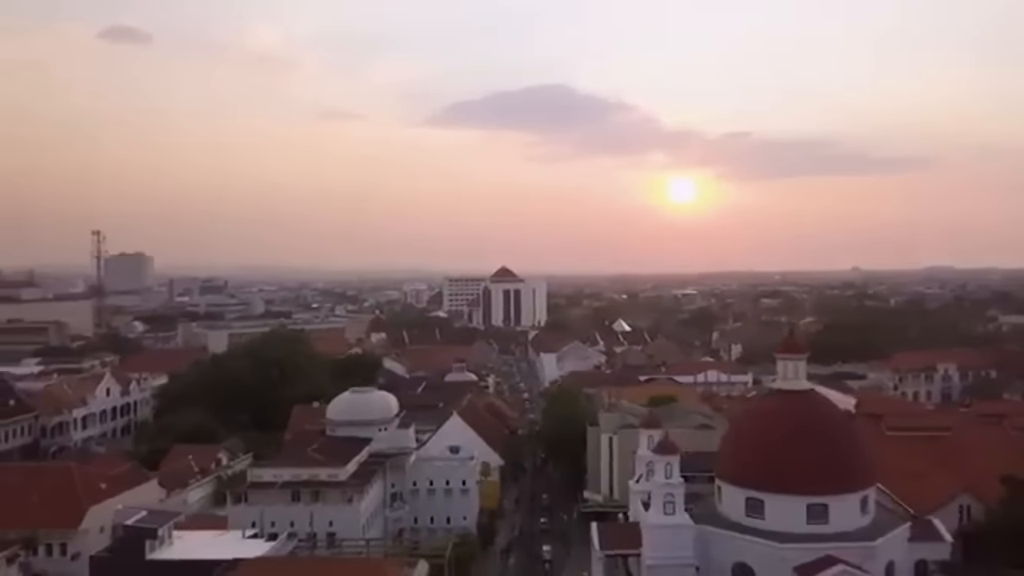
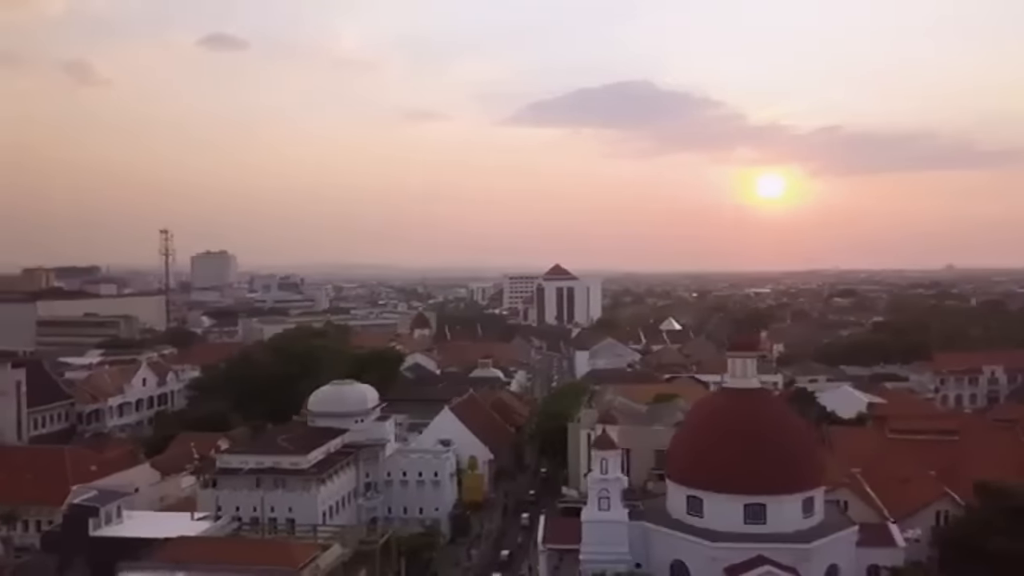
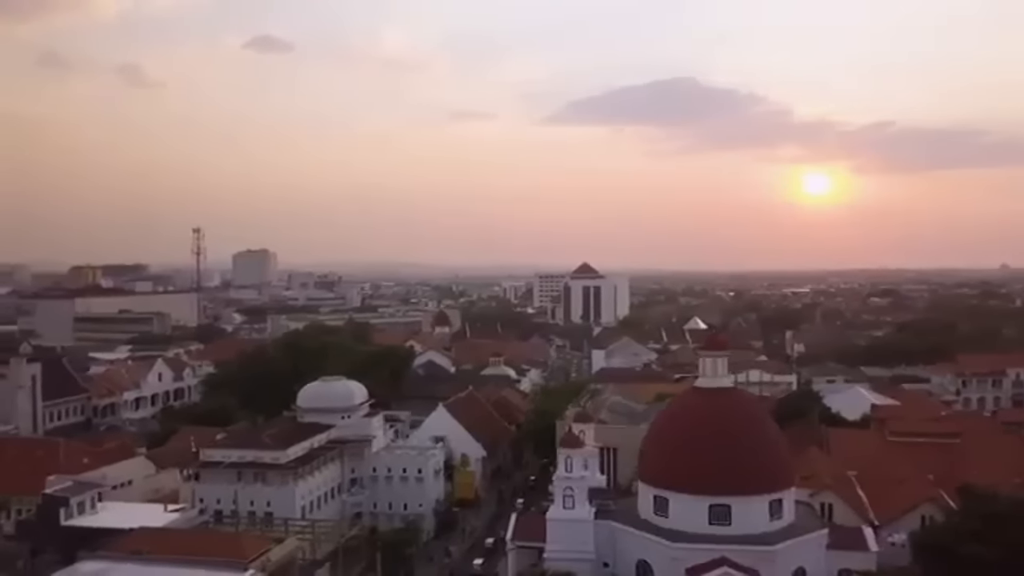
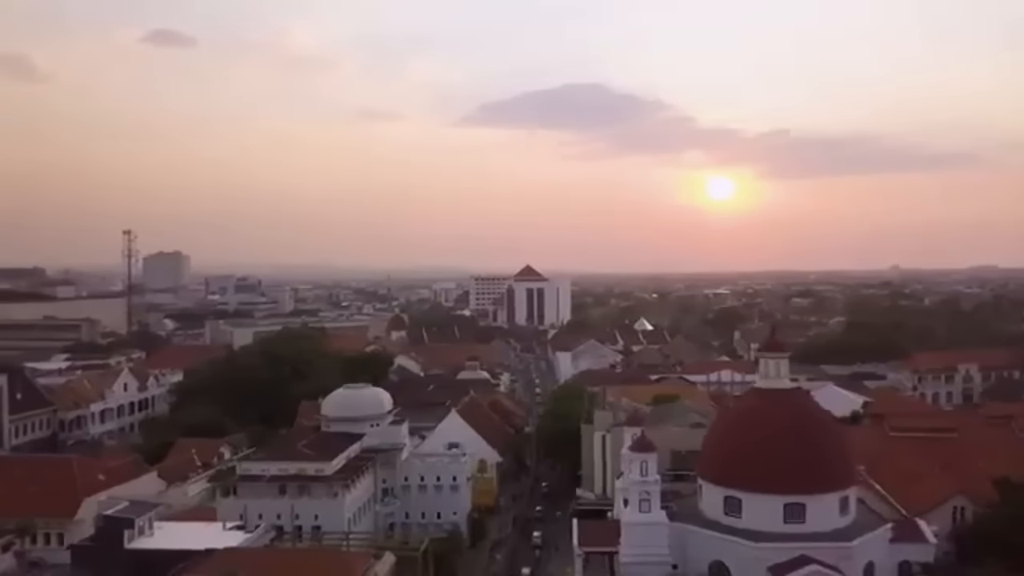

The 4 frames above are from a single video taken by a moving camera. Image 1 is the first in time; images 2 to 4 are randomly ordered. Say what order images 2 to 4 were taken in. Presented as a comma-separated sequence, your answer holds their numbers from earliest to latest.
4, 2, 3
